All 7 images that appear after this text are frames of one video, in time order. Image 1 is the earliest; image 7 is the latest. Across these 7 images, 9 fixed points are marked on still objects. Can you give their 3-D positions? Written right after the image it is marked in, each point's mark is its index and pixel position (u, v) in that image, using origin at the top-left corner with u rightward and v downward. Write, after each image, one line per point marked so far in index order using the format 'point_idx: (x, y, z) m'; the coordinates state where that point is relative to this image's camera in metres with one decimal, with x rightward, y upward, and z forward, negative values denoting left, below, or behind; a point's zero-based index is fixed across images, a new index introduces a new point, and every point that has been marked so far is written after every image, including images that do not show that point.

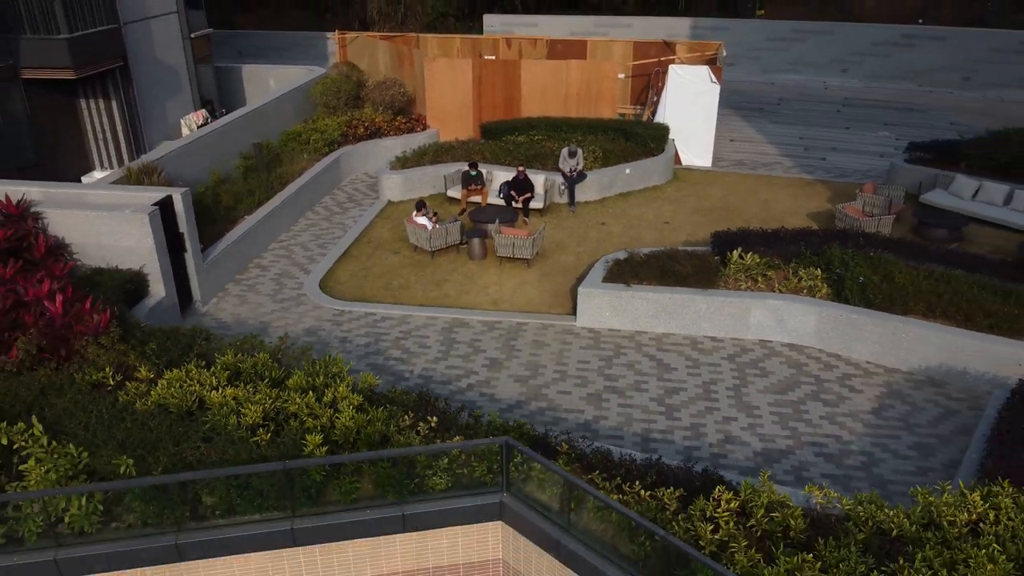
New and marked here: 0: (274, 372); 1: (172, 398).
0: (-1.8, -0.7, +6.3) m
1: (-2.4, -0.8, +6.1) m
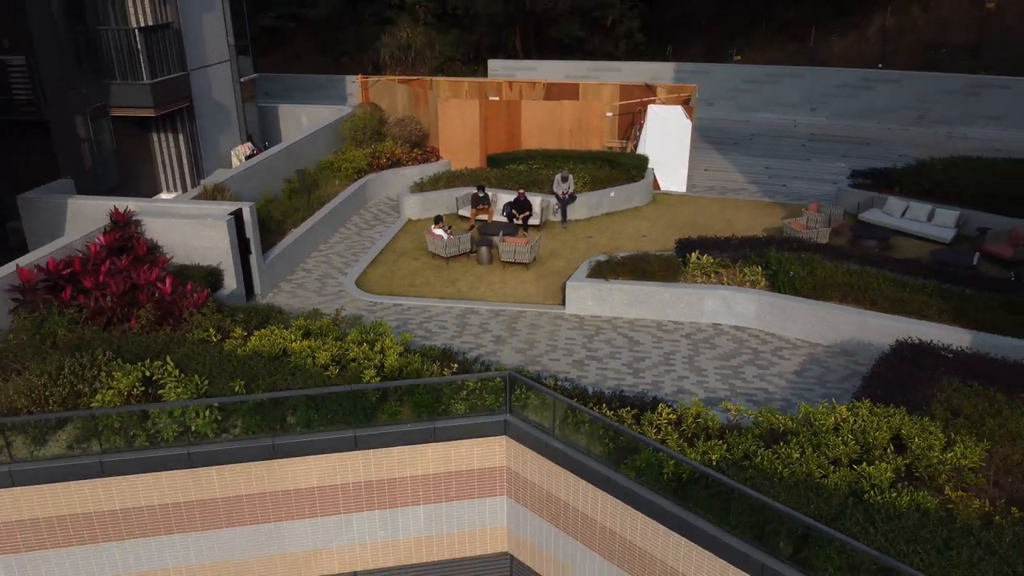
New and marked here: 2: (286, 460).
0: (-1.8, -0.5, +8.4) m
1: (-2.4, -0.6, +8.1) m
2: (-2.0, -1.5, +7.2) m
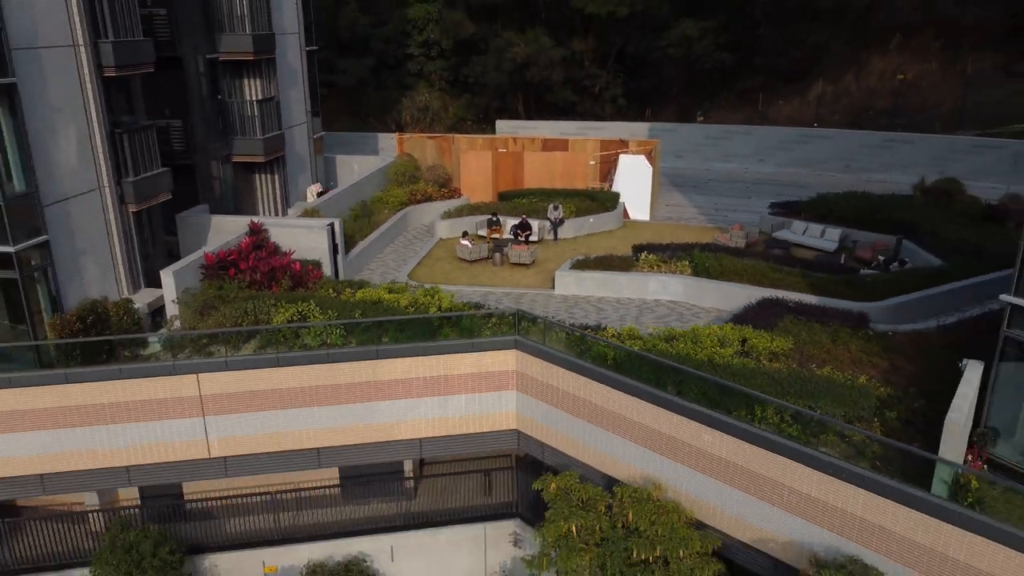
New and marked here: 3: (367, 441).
0: (-1.7, -0.1, +13.2) m
1: (-2.3, -0.2, +13.0) m
2: (-1.9, -1.1, +12.0) m
3: (-2.2, -2.3, +12.3) m
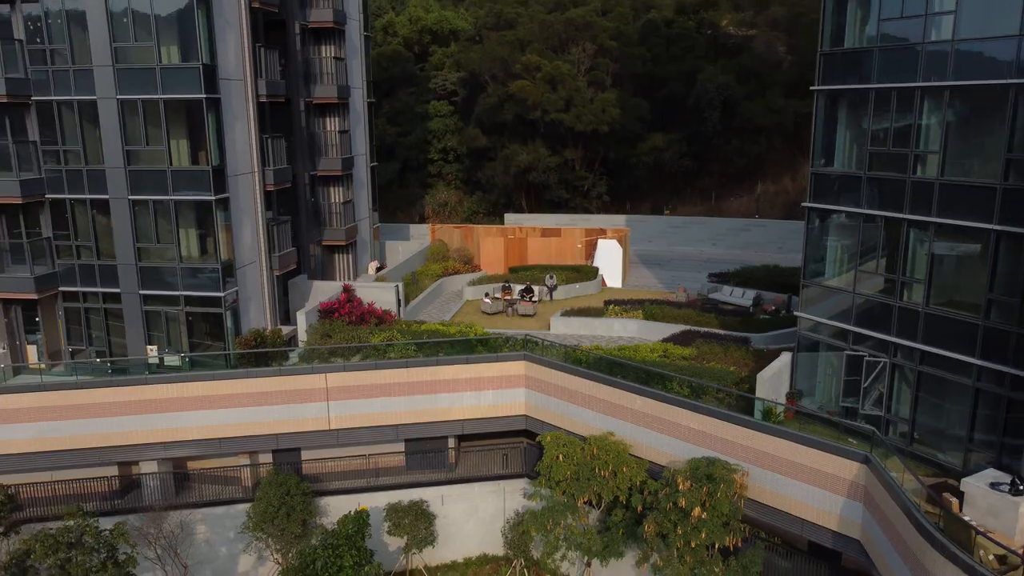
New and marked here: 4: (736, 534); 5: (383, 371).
0: (-1.5, -1.0, +20.3) m
1: (-2.1, -1.1, +20.0) m
2: (-1.7, -1.8, +18.9) m
3: (-2.0, -3.1, +19.1) m
4: (+3.9, -4.3, +14.3) m
5: (-3.0, -1.9, +18.7) m
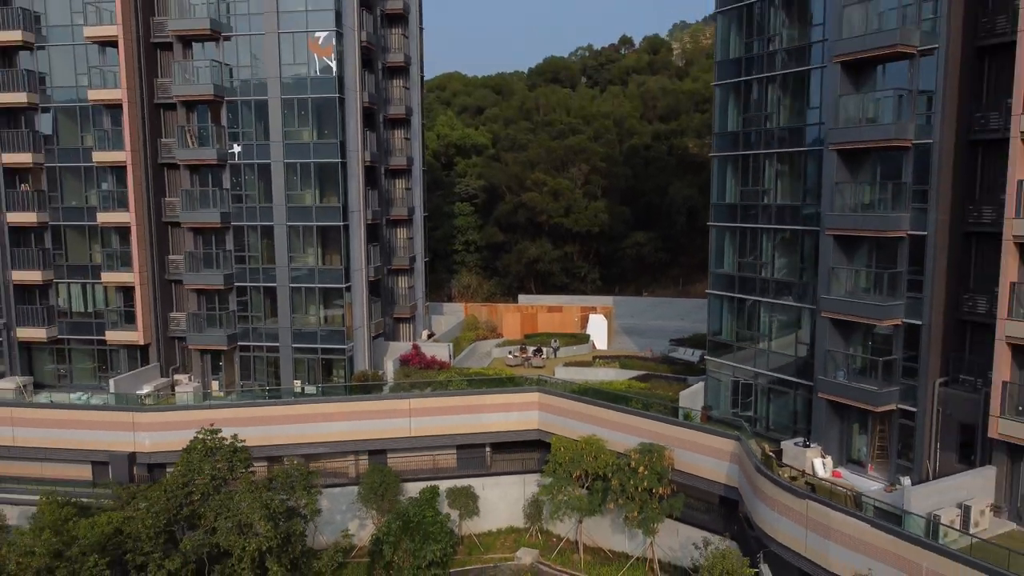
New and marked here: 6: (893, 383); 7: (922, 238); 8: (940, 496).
0: (-0.8, -3.1, +30.3) m
1: (-1.4, -3.2, +30.0) m
2: (-1.0, -3.8, +28.8) m
3: (-1.4, -5.1, +28.9) m
4: (+4.6, -5.8, +24.0) m
5: (-2.4, -3.9, +28.6) m
6: (+9.3, -2.3, +19.9) m
7: (+9.7, +1.2, +19.2) m
8: (+9.1, -4.4, +17.4) m
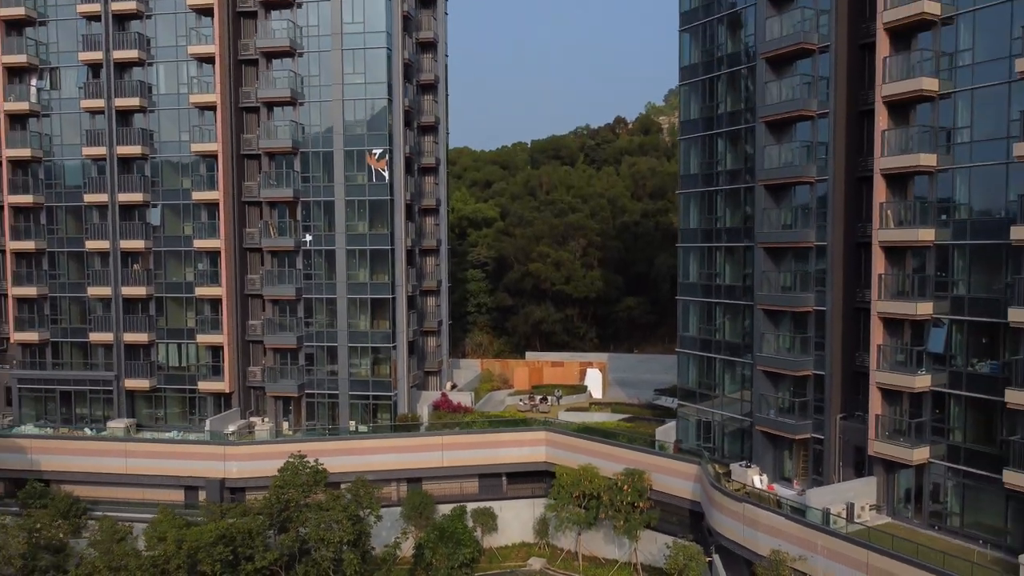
0: (-0.3, -5.8, +37.3) m
1: (-0.9, -5.9, +37.1) m
2: (-0.5, -6.5, +35.8) m
3: (-0.8, -7.8, +35.8) m
4: (+5.1, -8.1, +30.9) m
5: (-1.8, -6.5, +35.6) m
6: (+9.8, -4.3, +27.0) m
7: (+10.2, -0.8, +26.6) m
8: (+9.6, -6.2, +24.4) m
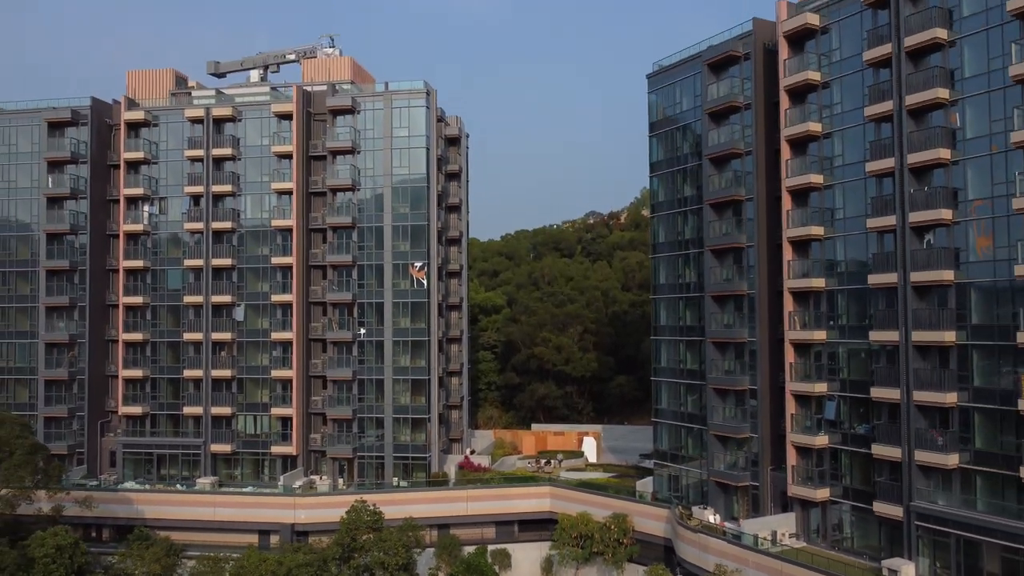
0: (+0.3, -10.6, +46.1) m
1: (-0.3, -10.6, +45.9) m
2: (+0.1, -11.0, +44.6) m
3: (-0.2, -12.3, +44.5) m
4: (+5.7, -12.2, +39.5) m
5: (-1.2, -11.1, +44.3) m
6: (+10.4, -8.1, +36.0) m
7: (+10.8, -4.5, +35.9) m
8: (+10.2, -9.7, +33.2) m
